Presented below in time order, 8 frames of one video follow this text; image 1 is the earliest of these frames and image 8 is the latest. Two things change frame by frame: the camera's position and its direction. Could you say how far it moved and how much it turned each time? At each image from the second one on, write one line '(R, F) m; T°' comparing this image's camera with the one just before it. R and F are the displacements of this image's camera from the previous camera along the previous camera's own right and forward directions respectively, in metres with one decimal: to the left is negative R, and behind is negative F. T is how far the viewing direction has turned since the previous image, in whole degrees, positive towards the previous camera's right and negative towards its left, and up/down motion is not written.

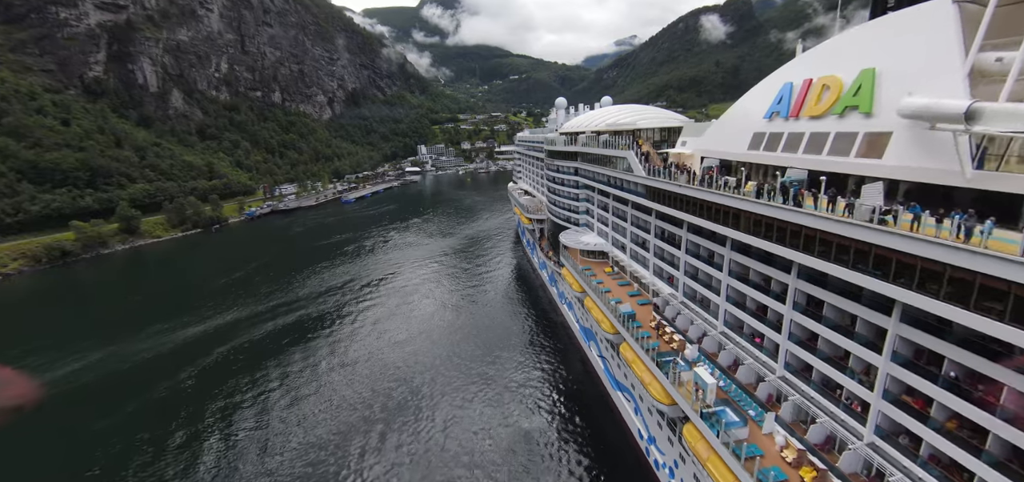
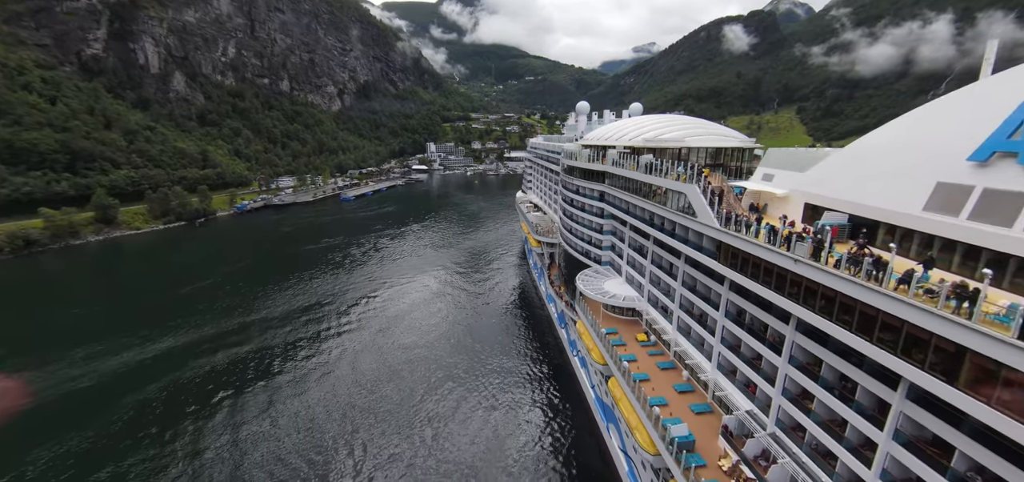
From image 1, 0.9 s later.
(0.0, +7.5) m; -1°
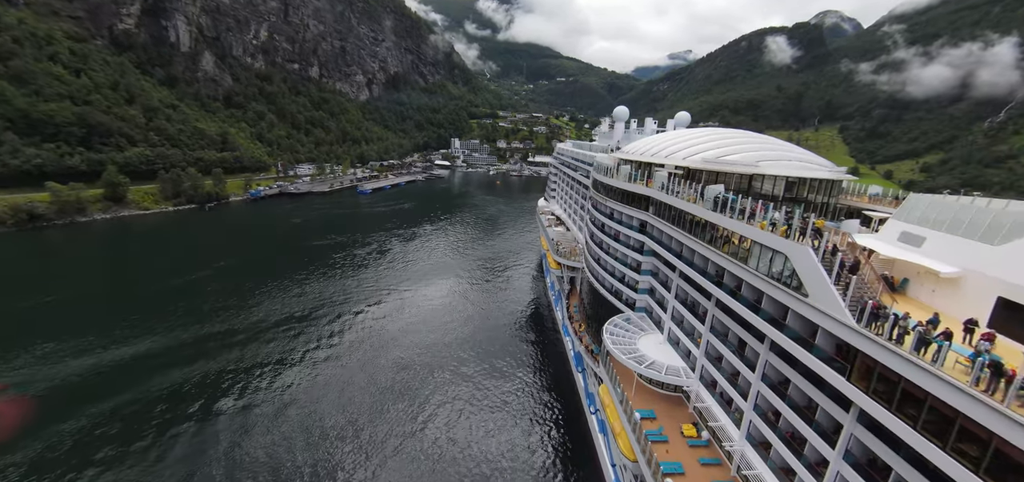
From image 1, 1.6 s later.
(+0.1, +5.6) m; -3°
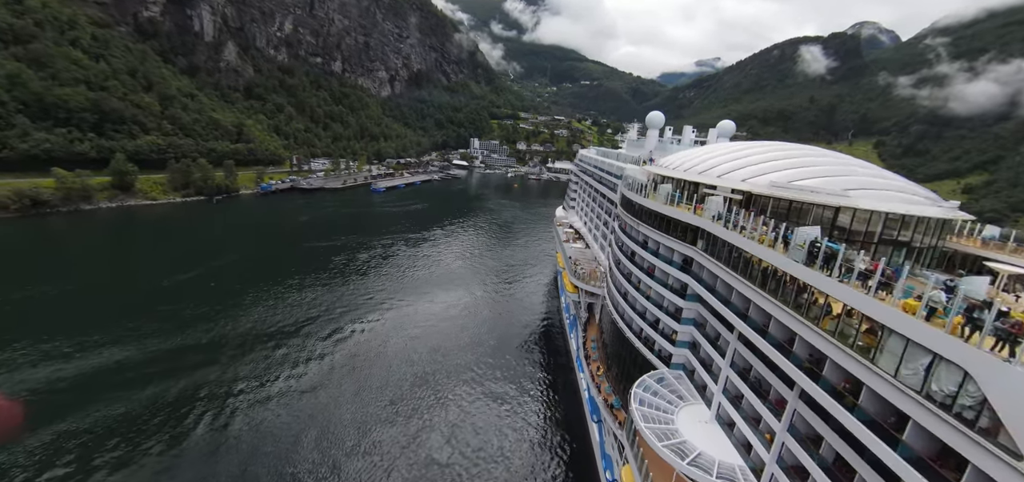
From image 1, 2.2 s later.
(+0.2, +4.5) m; -2°
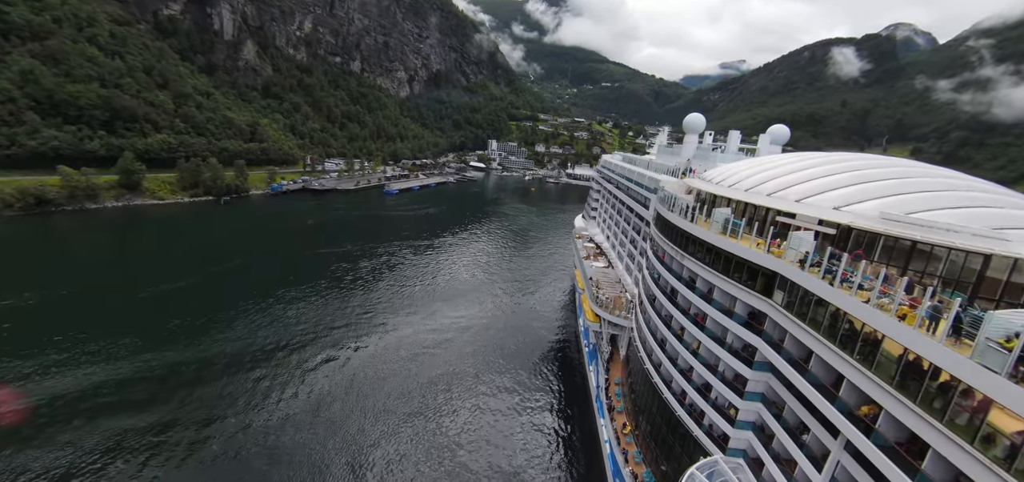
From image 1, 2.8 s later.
(+0.3, +4.5) m; -2°
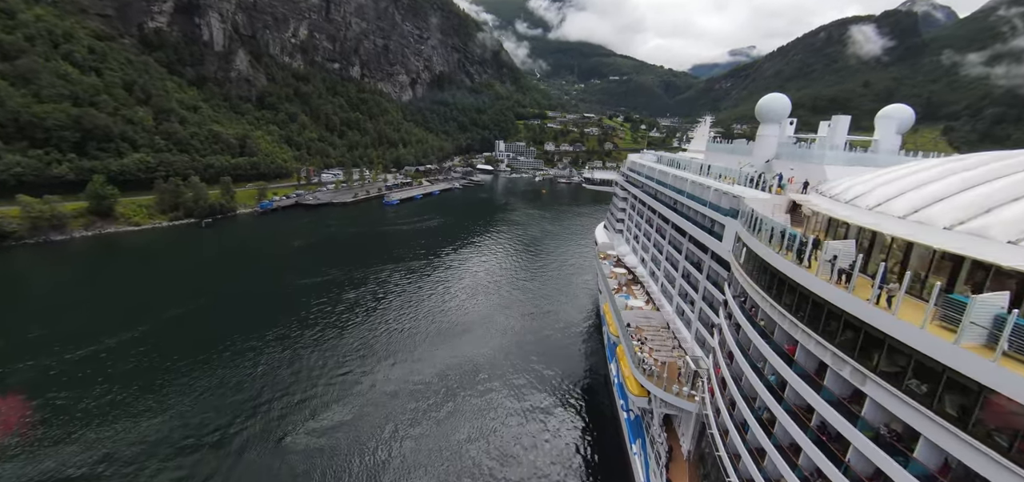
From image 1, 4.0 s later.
(+0.4, +8.6) m; -2°
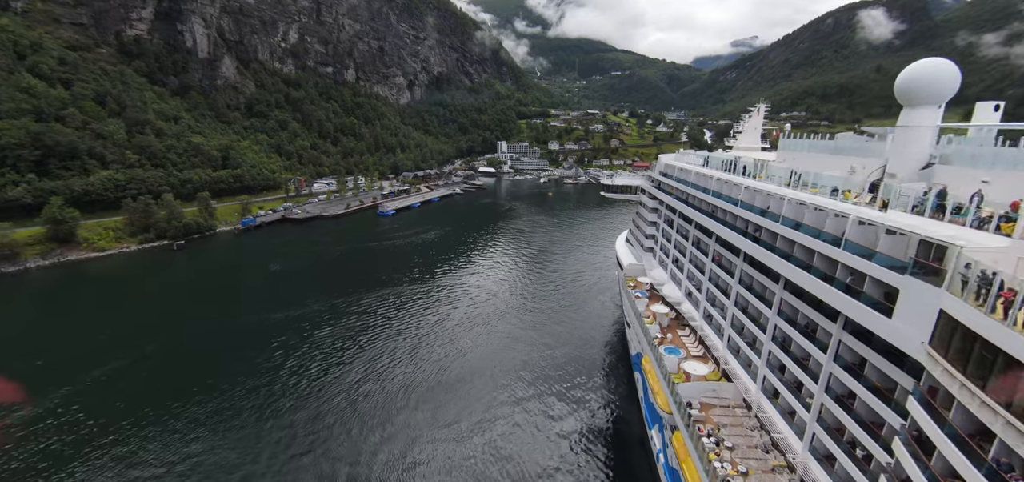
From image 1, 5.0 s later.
(0.0, +7.6) m; -1°
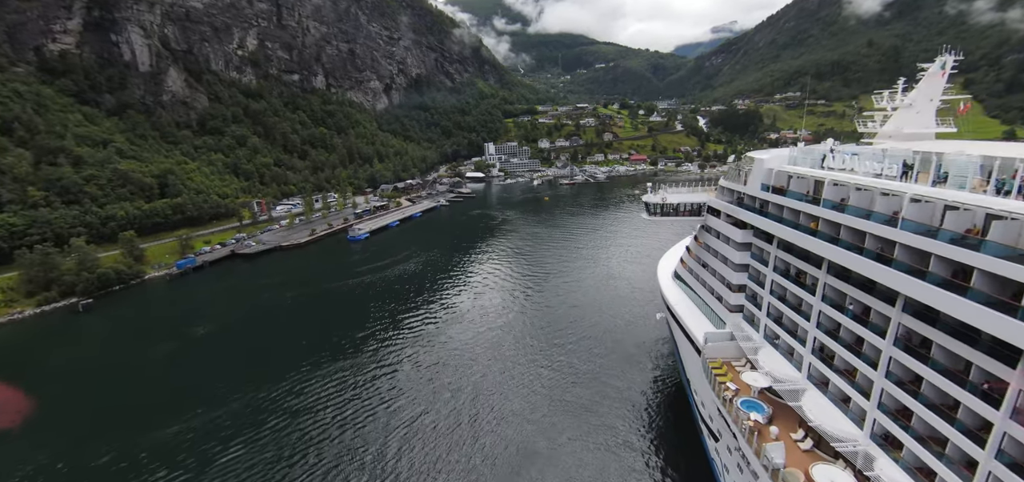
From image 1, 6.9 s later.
(-0.2, +12.9) m; +1°
